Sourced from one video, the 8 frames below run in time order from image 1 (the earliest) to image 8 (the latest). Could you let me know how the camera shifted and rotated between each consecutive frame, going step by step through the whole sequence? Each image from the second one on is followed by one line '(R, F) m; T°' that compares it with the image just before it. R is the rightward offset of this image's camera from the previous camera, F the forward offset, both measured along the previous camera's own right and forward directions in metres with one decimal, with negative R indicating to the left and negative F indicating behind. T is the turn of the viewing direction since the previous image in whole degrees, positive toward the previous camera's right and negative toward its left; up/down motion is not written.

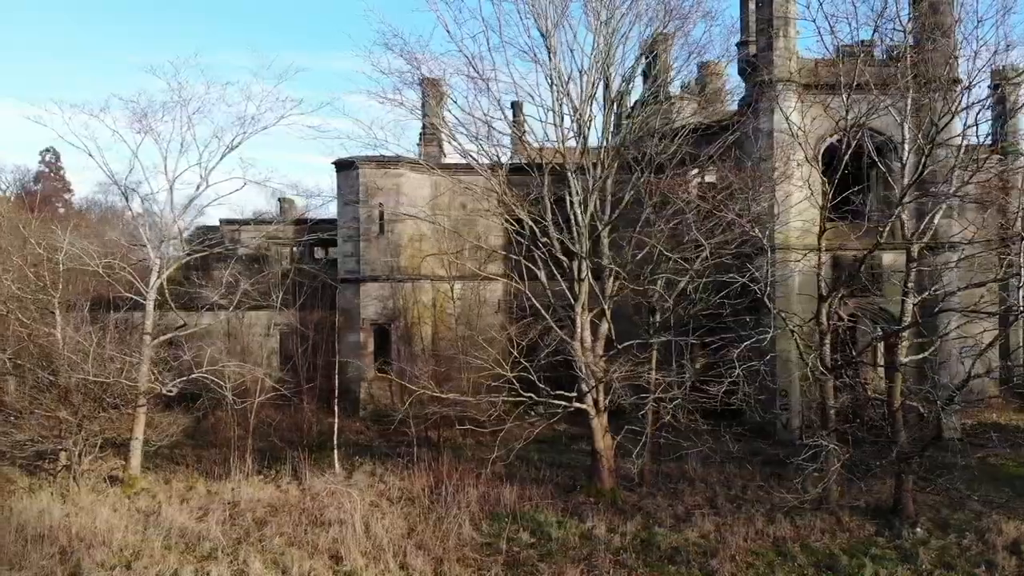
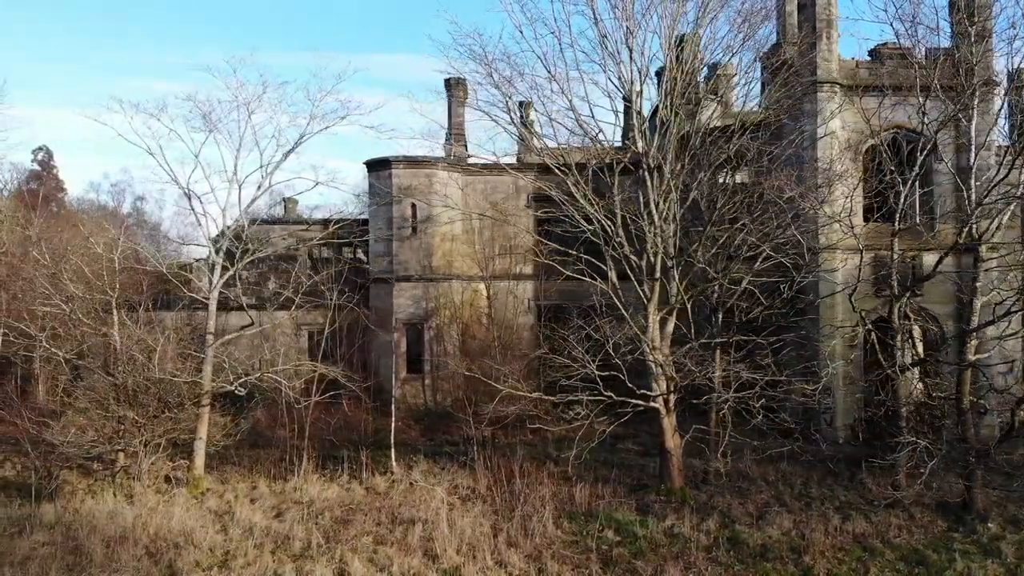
(-1.1, 0.0) m; +1°
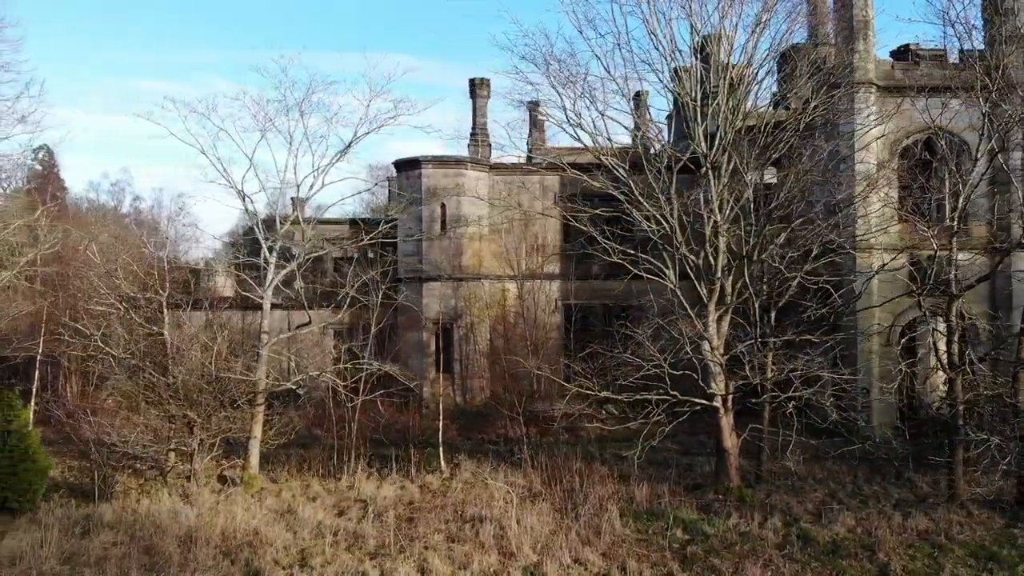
(-0.8, 0.0) m; +1°
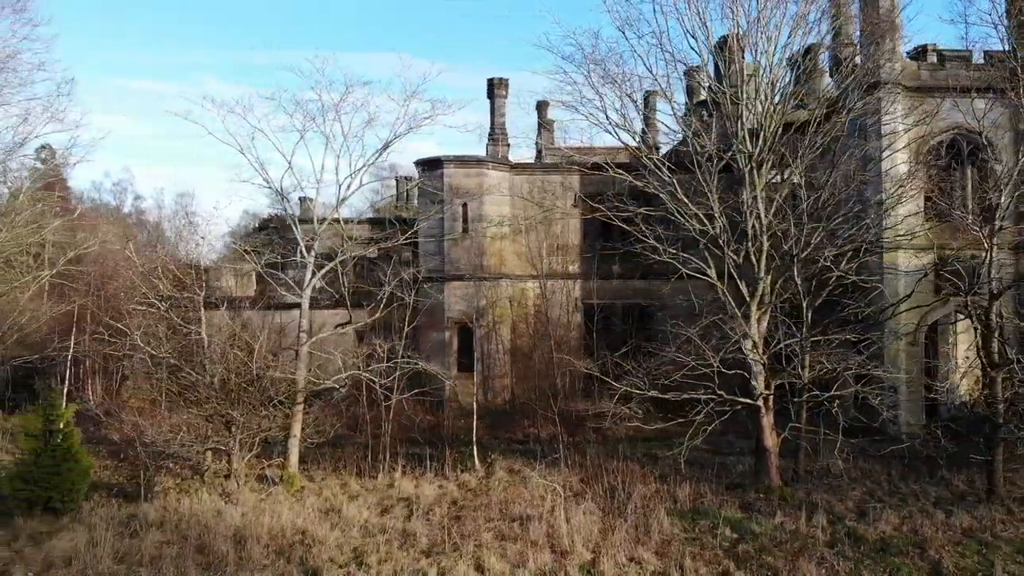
(-0.6, 0.0) m; 0°
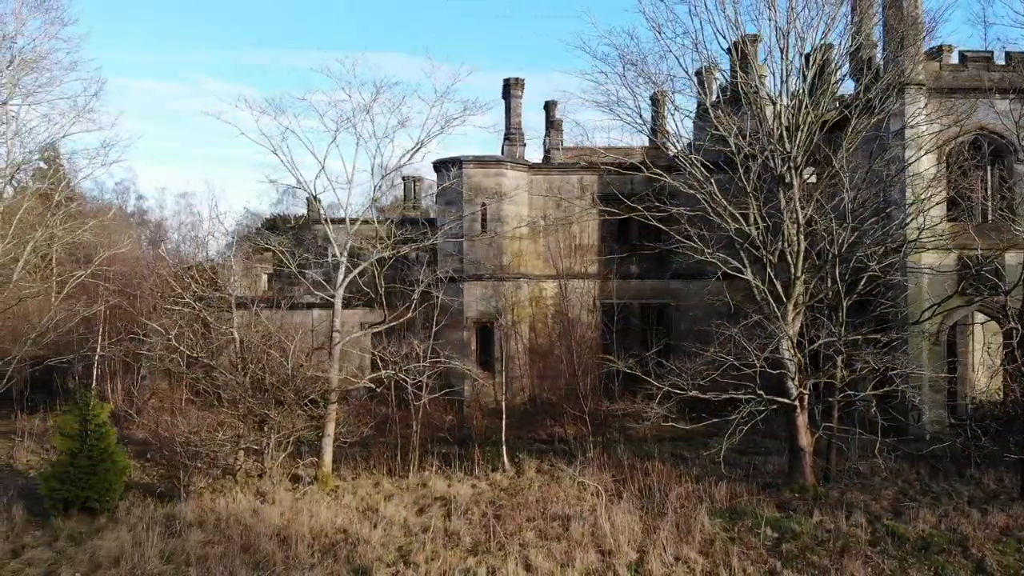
(-0.5, 0.0) m; 0°
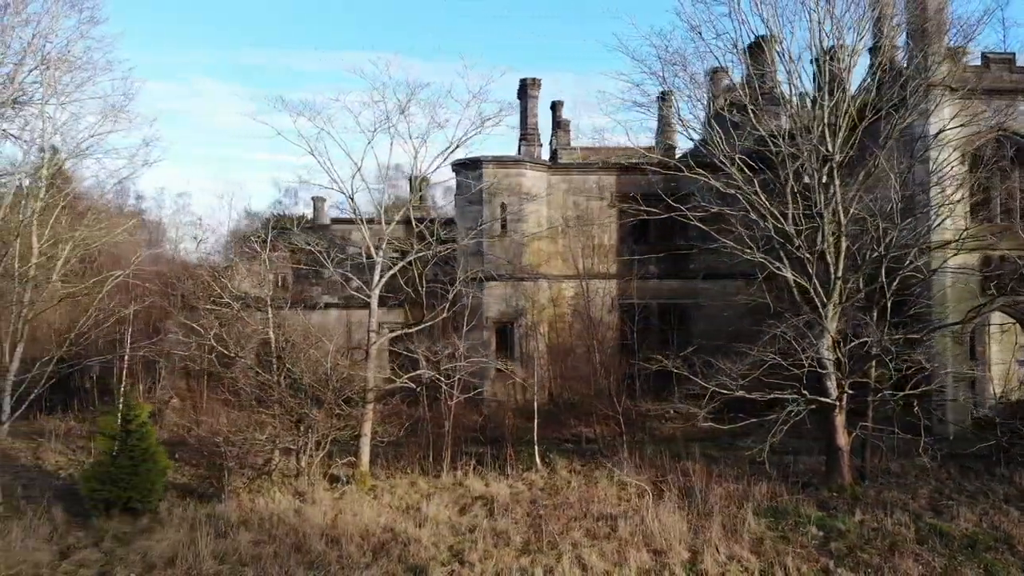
(-0.6, 0.0) m; +1°
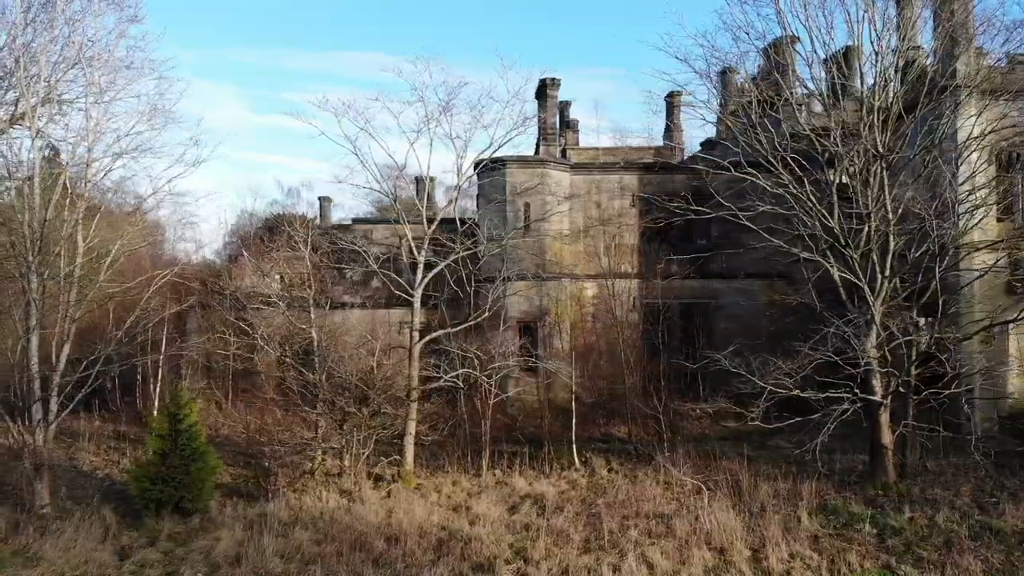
(-0.7, 0.0) m; +1°
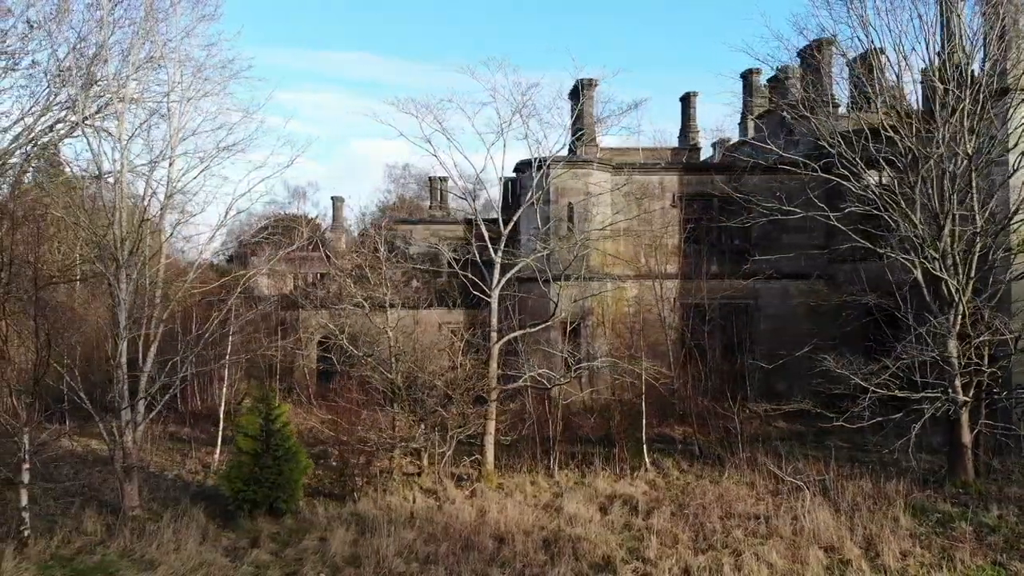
(-1.3, 0.0) m; +1°
